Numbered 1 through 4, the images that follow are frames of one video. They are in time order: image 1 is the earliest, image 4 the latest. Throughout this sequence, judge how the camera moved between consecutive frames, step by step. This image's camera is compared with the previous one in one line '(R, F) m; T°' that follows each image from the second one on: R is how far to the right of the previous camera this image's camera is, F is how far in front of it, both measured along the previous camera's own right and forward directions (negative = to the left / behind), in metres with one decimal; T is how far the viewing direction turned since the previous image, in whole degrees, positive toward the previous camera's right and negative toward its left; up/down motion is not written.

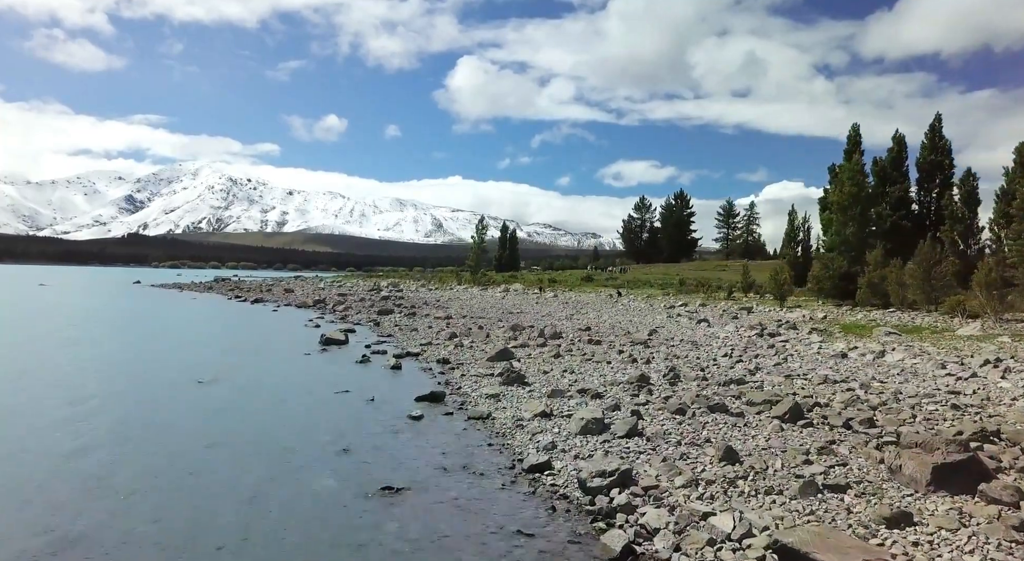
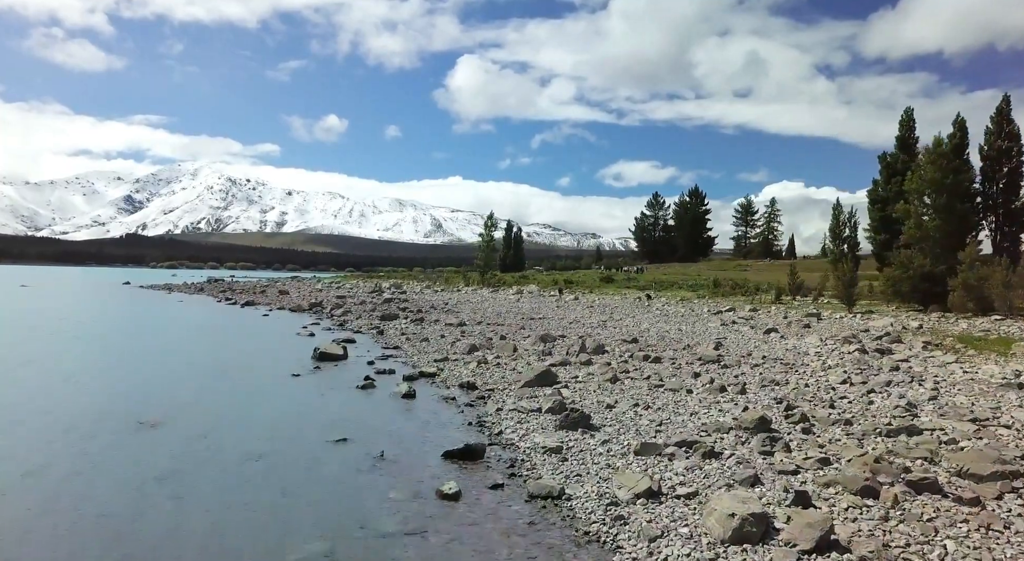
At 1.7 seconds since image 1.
(-1.2, +5.5) m; 0°
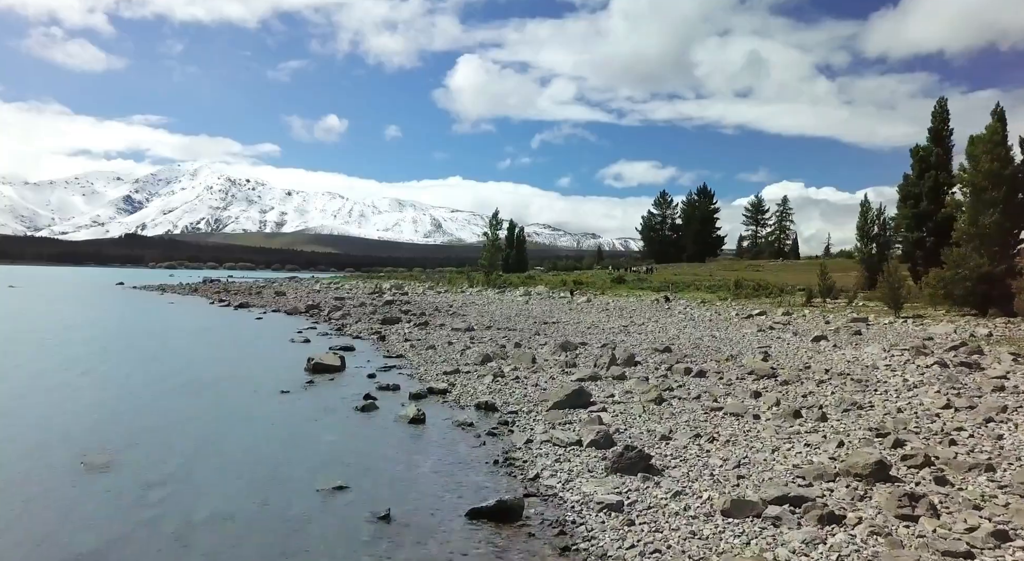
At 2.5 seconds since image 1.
(-0.6, +3.0) m; 0°
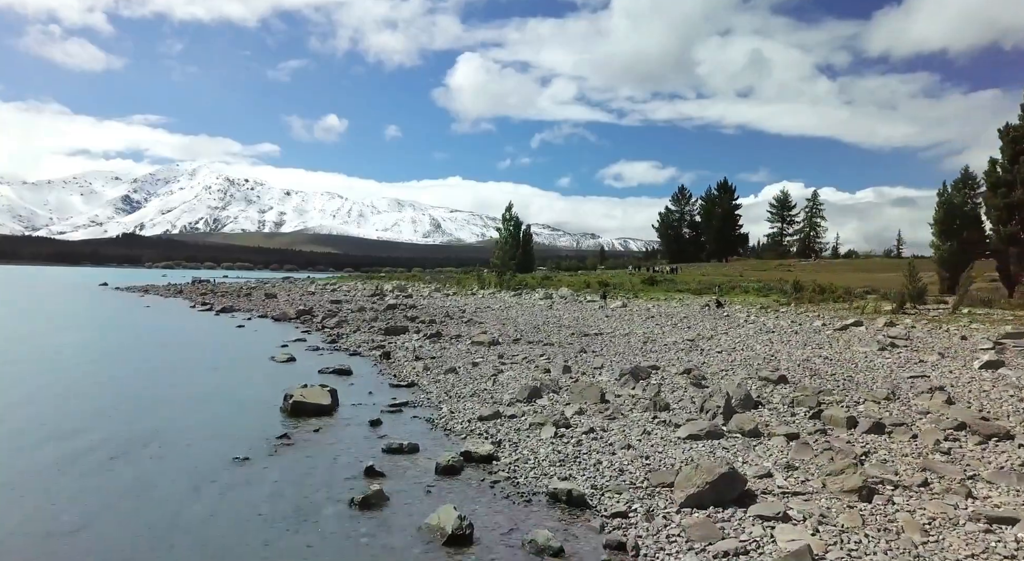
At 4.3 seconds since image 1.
(-1.4, +7.0) m; 0°
